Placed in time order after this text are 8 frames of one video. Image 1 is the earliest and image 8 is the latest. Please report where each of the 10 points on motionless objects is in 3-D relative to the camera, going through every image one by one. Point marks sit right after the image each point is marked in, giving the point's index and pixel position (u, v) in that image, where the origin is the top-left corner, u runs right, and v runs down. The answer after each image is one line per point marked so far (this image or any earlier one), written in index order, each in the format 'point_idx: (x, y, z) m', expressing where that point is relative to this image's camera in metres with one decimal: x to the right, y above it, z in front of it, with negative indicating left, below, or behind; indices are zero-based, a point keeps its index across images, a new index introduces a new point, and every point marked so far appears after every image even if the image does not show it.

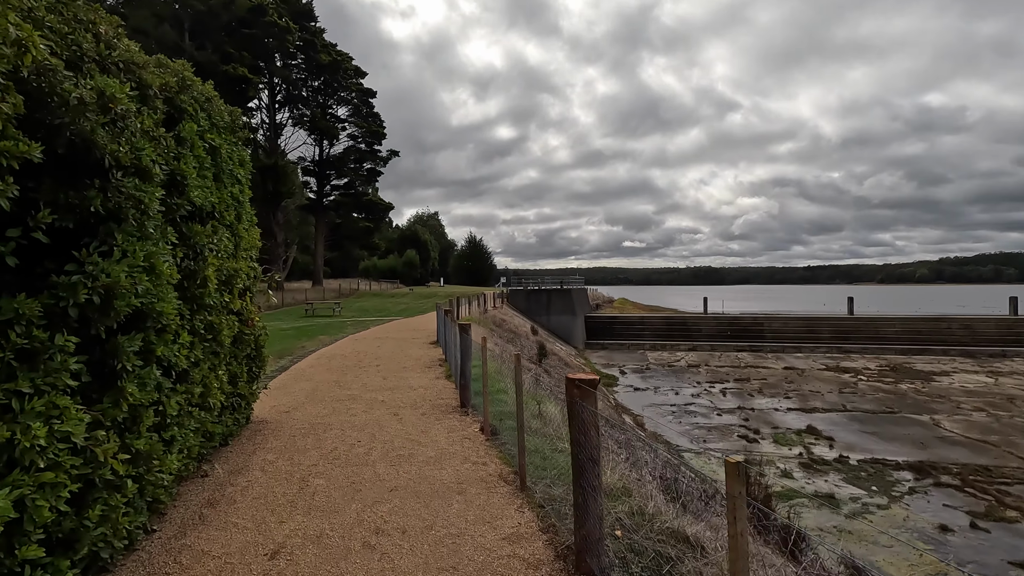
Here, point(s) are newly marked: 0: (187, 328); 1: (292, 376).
0: (-2.8, -0.3, +4.6) m
1: (-4.7, -1.9, +11.3) m
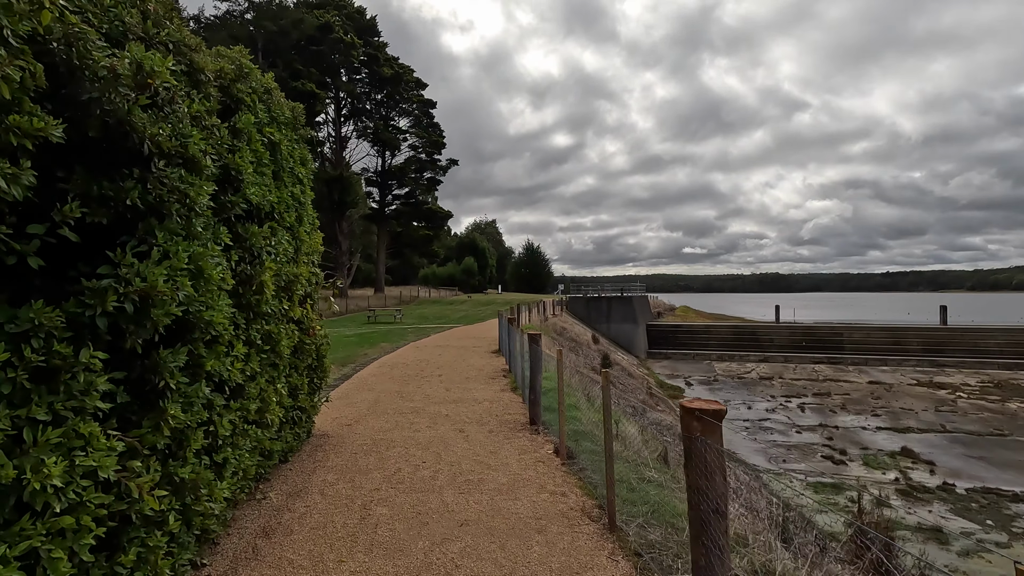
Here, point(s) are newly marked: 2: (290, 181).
0: (-2.1, -0.4, +4.2) m
1: (-3.3, -2.1, +11.0) m
2: (-2.3, +1.1, +5.5) m
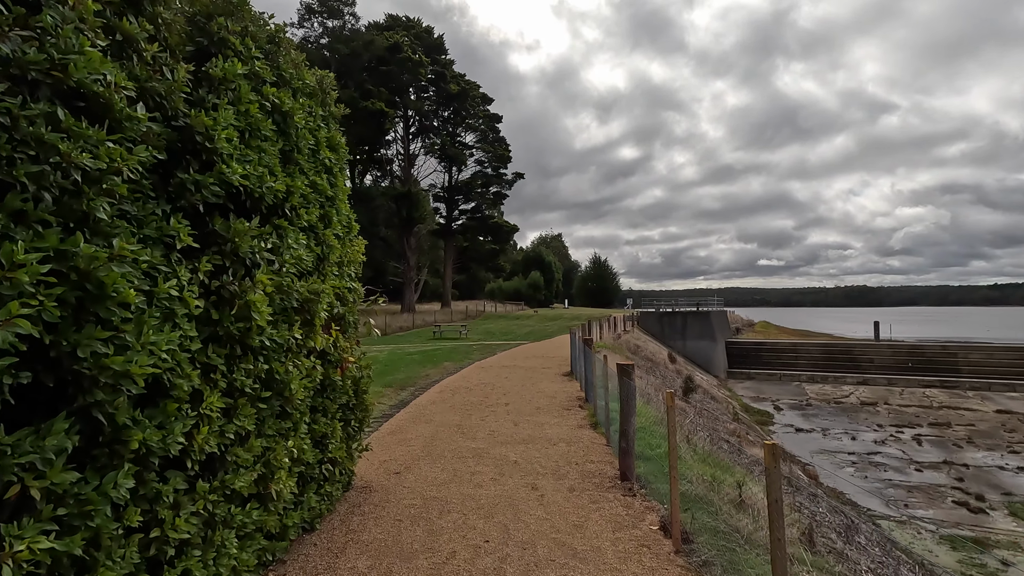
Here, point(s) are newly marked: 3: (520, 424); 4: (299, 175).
0: (-1.6, -0.5, +2.8) m
1: (-1.8, -2.4, +9.7) m
2: (-1.6, +0.9, +4.2) m
3: (+0.1, -2.3, +9.2) m
4: (-1.5, +0.8, +3.8) m
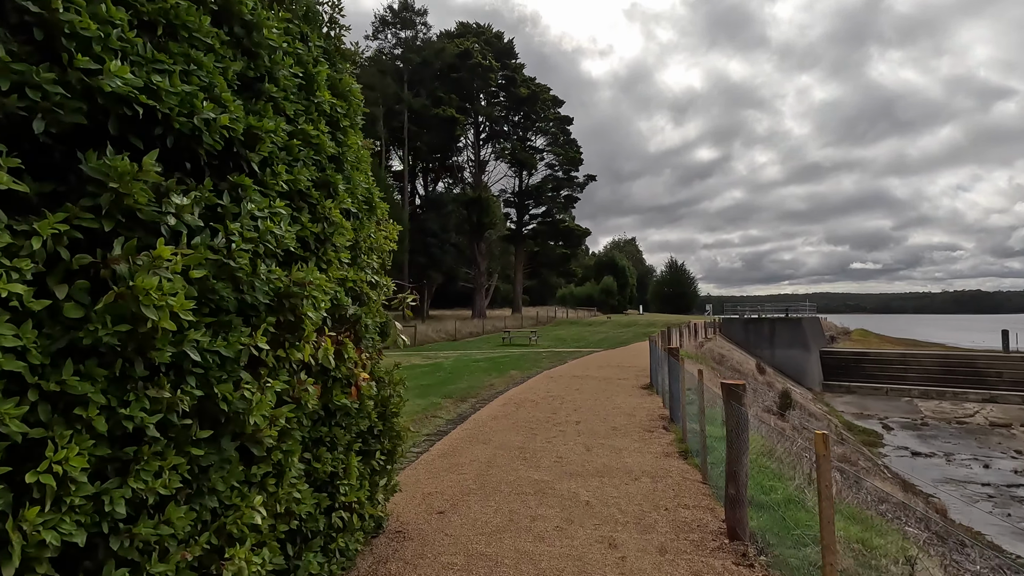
0: (-1.4, -0.5, +1.7) m
1: (-0.7, -2.4, +8.5) m
2: (-1.2, +1.0, +3.0) m
3: (+1.2, -2.3, +7.8) m
4: (-1.2, +0.9, +2.7) m
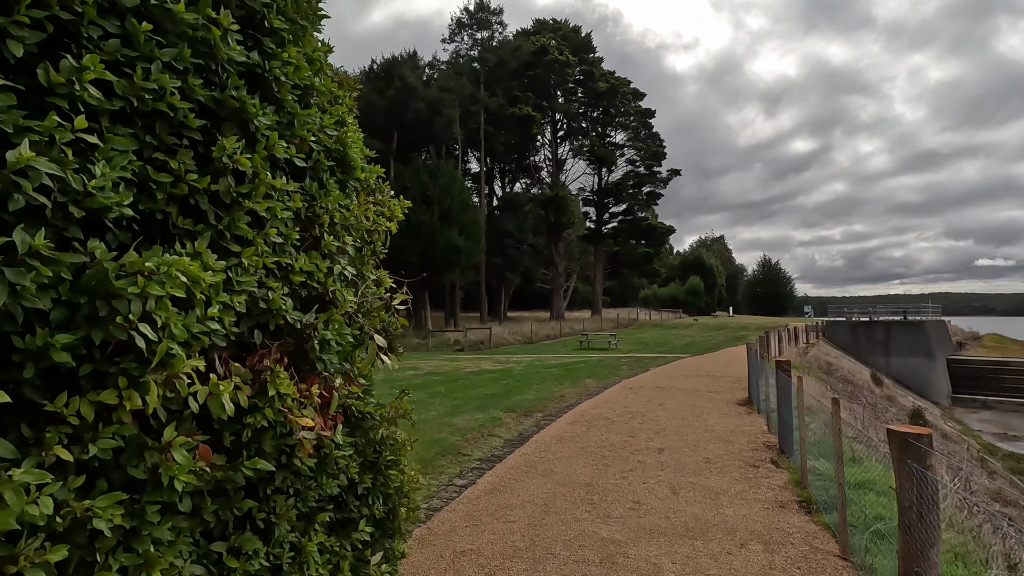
0: (-1.5, -0.4, +0.5) m
1: (+0.2, -2.4, +7.1) m
2: (-1.2, +1.0, +1.8) m
3: (+1.9, -2.3, +6.1) m
4: (-1.2, +0.9, +1.4) m
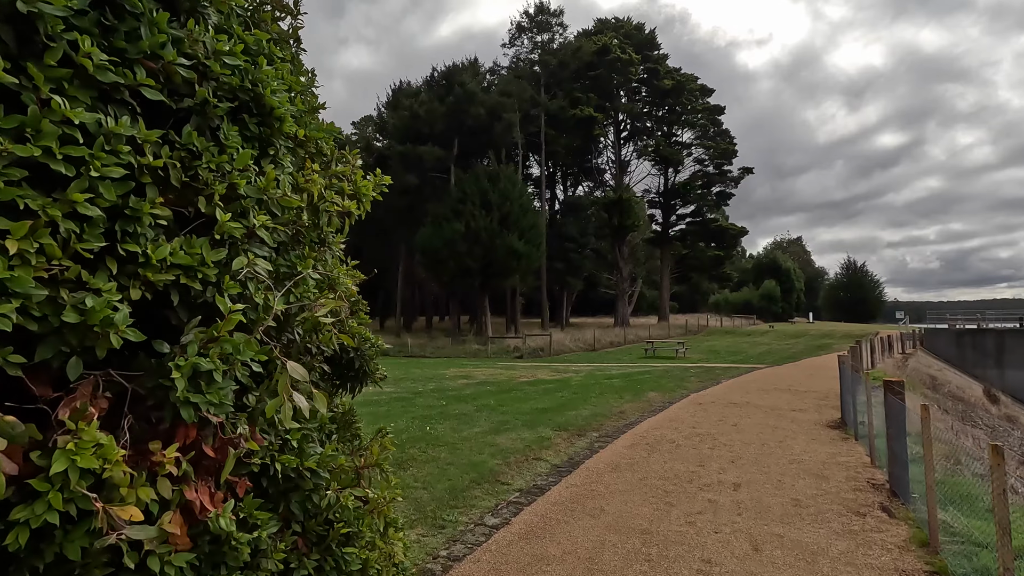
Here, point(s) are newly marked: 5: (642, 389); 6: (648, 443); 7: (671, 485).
0: (-1.8, -0.4, -0.3) m
1: (+0.6, -2.4, +6.1) m
2: (-1.3, +1.0, +0.9) m
3: (+2.3, -2.3, +4.8) m
4: (-1.4, +0.9, +0.6) m
5: (+3.9, -3.0, +15.8) m
6: (+2.3, -2.6, +8.9) m
7: (+2.0, -2.4, +6.6) m
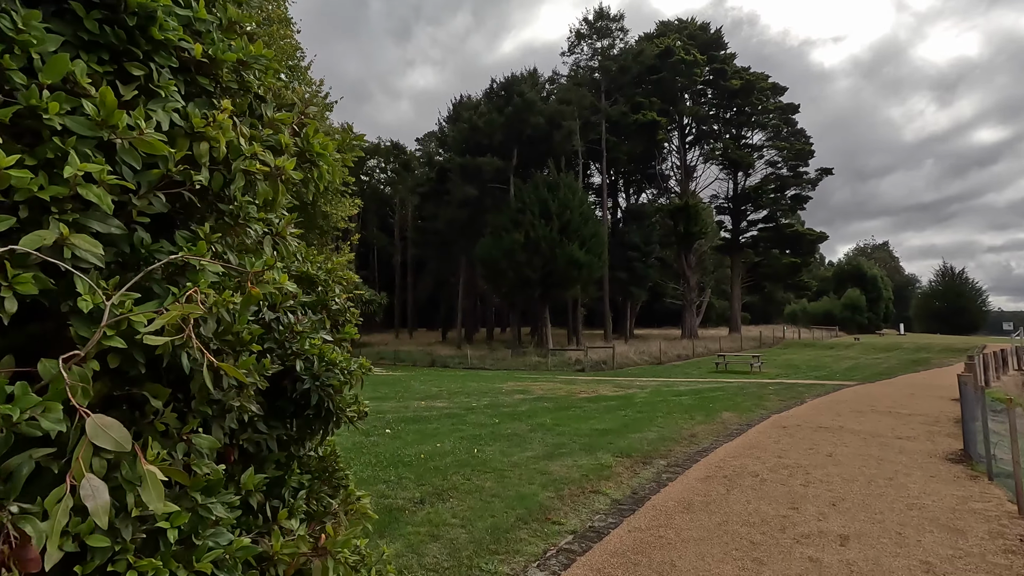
0: (-2.1, -0.4, -1.0) m
1: (+1.1, -2.5, +5.0) m
2: (-1.4, +1.0, +0.2) m
3: (+2.6, -2.4, +3.6) m
4: (-1.6, +0.9, -0.1) m
5: (+5.5, -3.2, +14.4) m
6: (+3.1, -2.7, +7.7) m
7: (+2.5, -2.5, +5.5) m
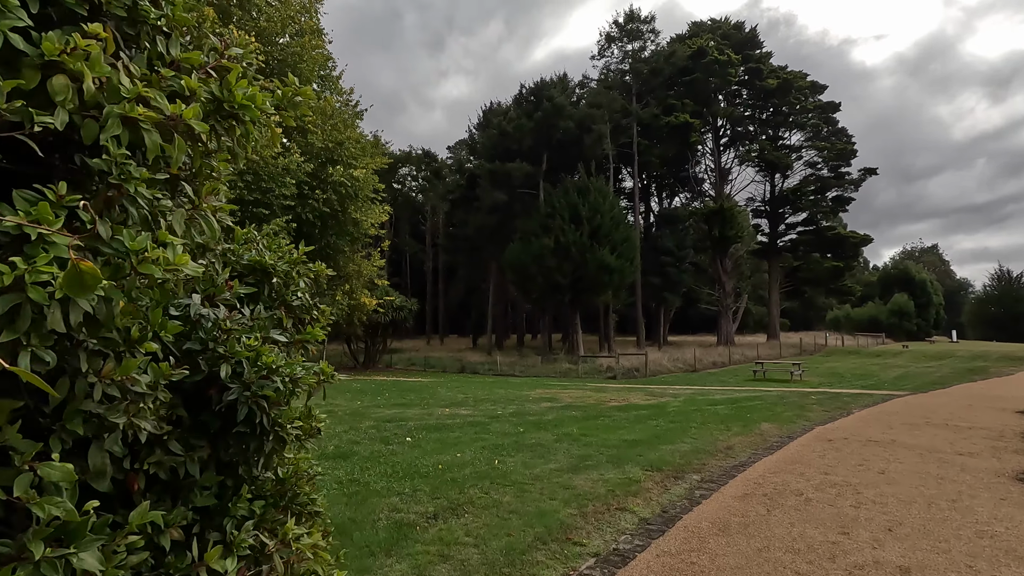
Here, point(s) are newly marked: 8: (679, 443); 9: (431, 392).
0: (-2.3, -0.3, -1.2) m
1: (+1.3, -2.5, +4.5) m
2: (-1.6, +1.1, -0.1) m
3: (+2.6, -2.3, +3.1) m
4: (-1.7, +1.0, -0.4) m
5: (+6.1, -3.3, +13.6) m
6: (+3.3, -2.7, +7.0) m
7: (+2.7, -2.5, +4.9) m
8: (+3.2, -2.9, +10.1) m
9: (-2.9, -3.7, +19.2) m
